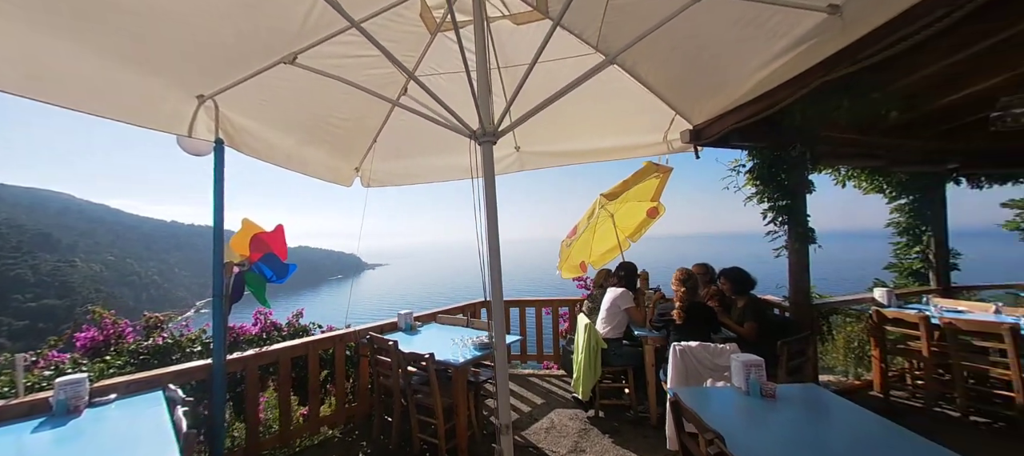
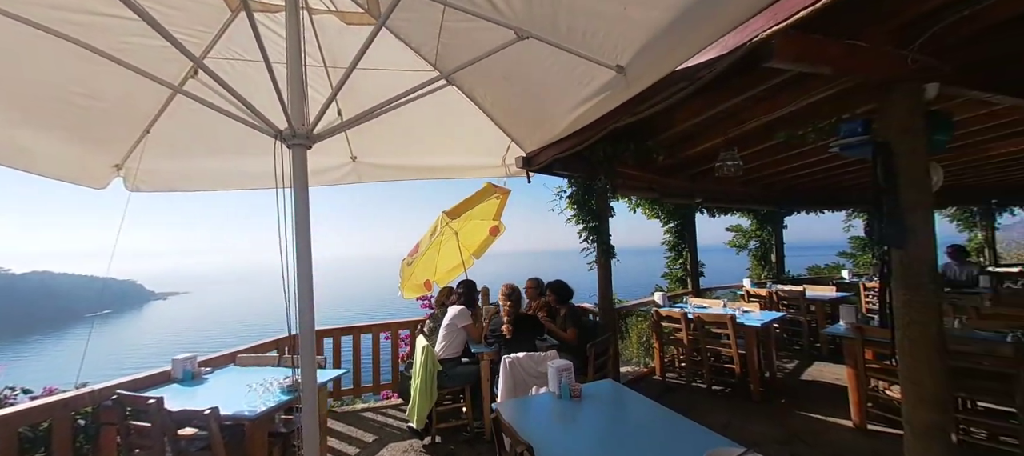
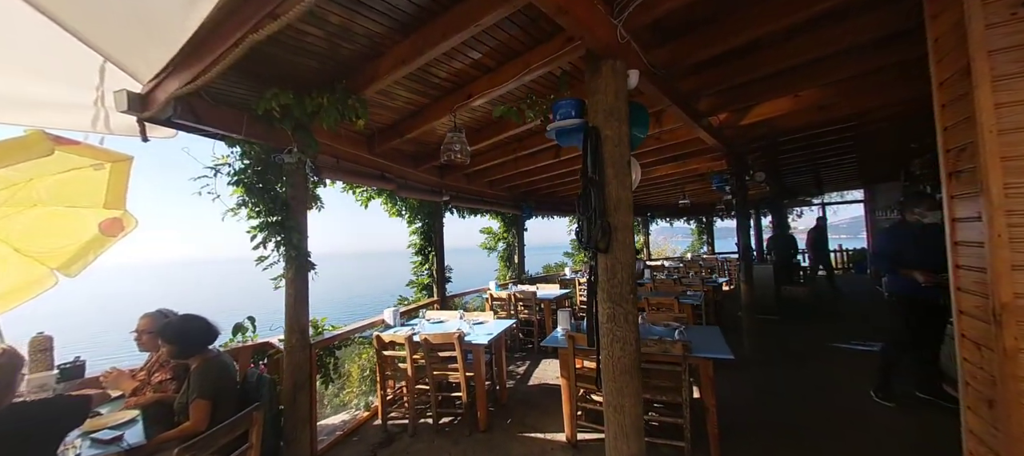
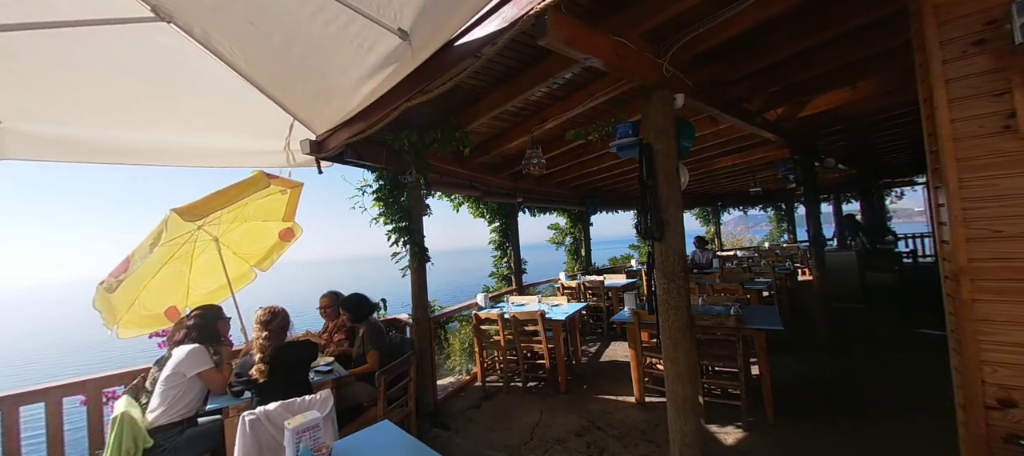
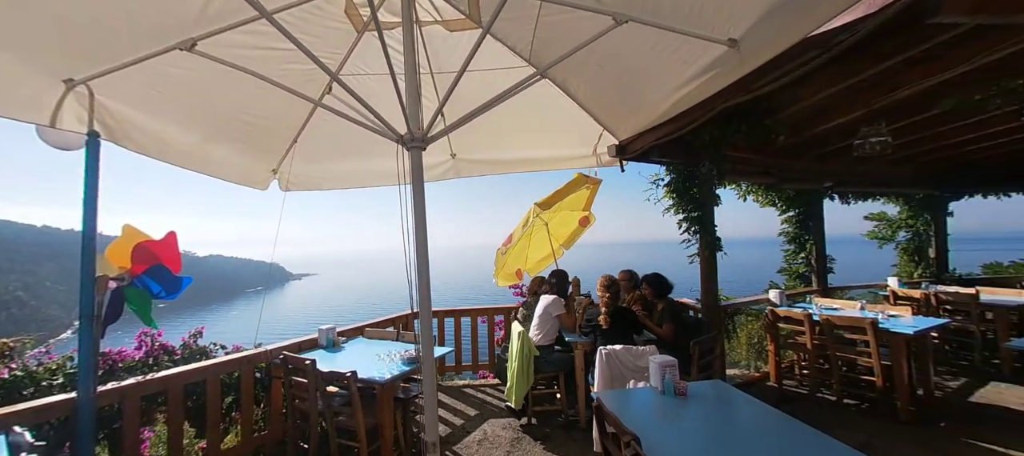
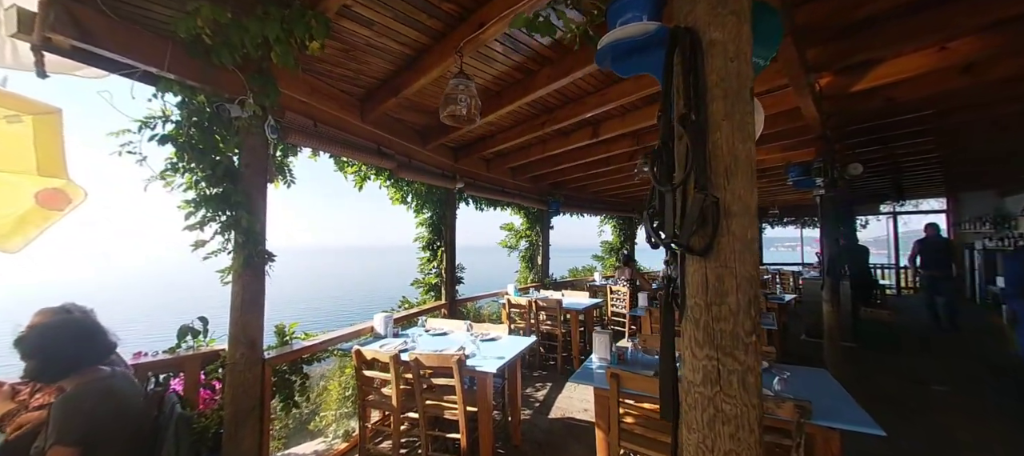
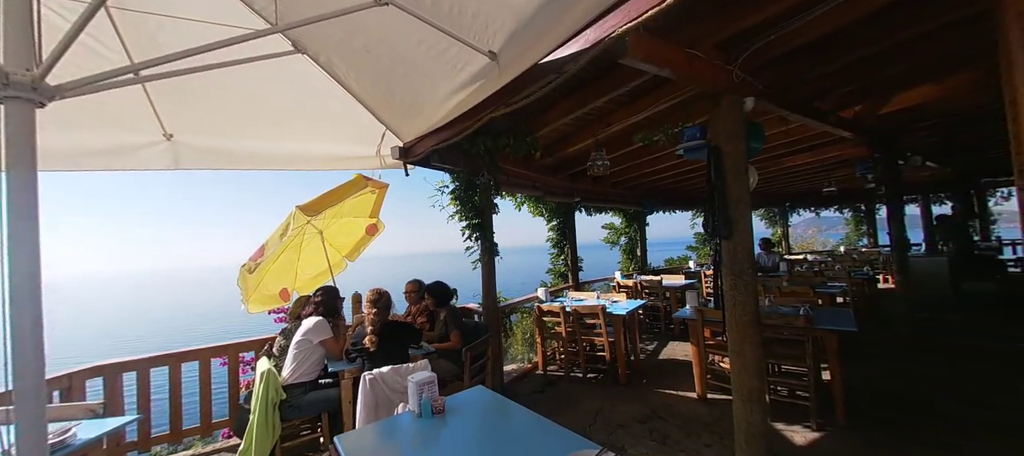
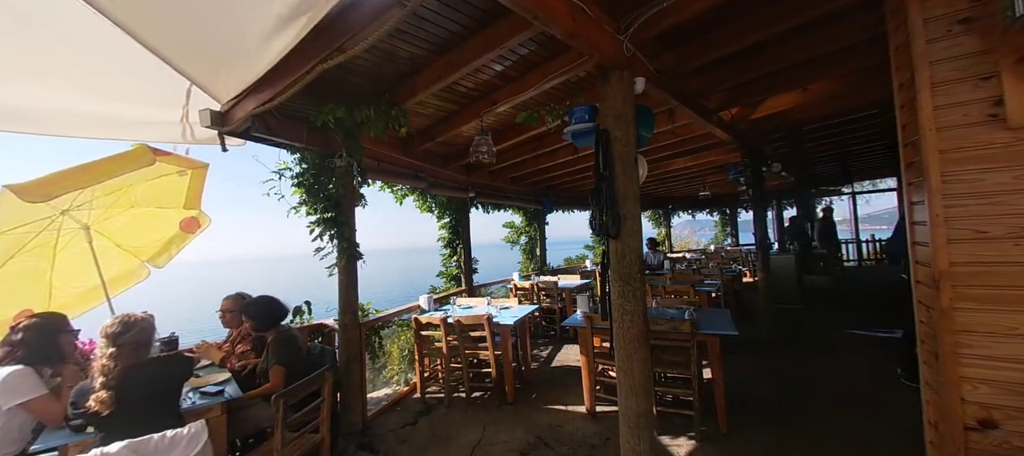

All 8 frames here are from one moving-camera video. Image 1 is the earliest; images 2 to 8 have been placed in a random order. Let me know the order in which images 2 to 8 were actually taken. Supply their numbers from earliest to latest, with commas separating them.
5, 2, 7, 4, 8, 3, 6
